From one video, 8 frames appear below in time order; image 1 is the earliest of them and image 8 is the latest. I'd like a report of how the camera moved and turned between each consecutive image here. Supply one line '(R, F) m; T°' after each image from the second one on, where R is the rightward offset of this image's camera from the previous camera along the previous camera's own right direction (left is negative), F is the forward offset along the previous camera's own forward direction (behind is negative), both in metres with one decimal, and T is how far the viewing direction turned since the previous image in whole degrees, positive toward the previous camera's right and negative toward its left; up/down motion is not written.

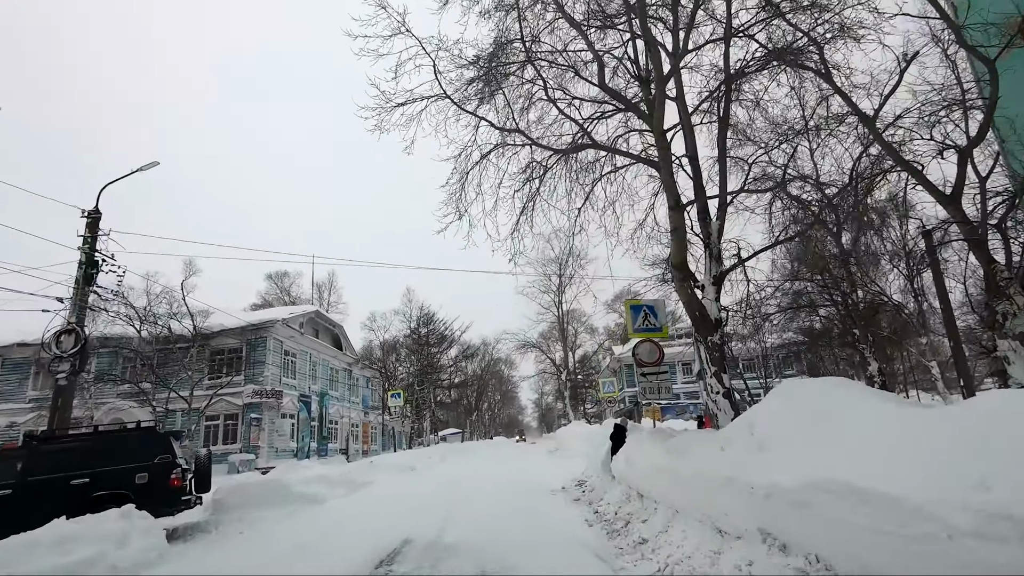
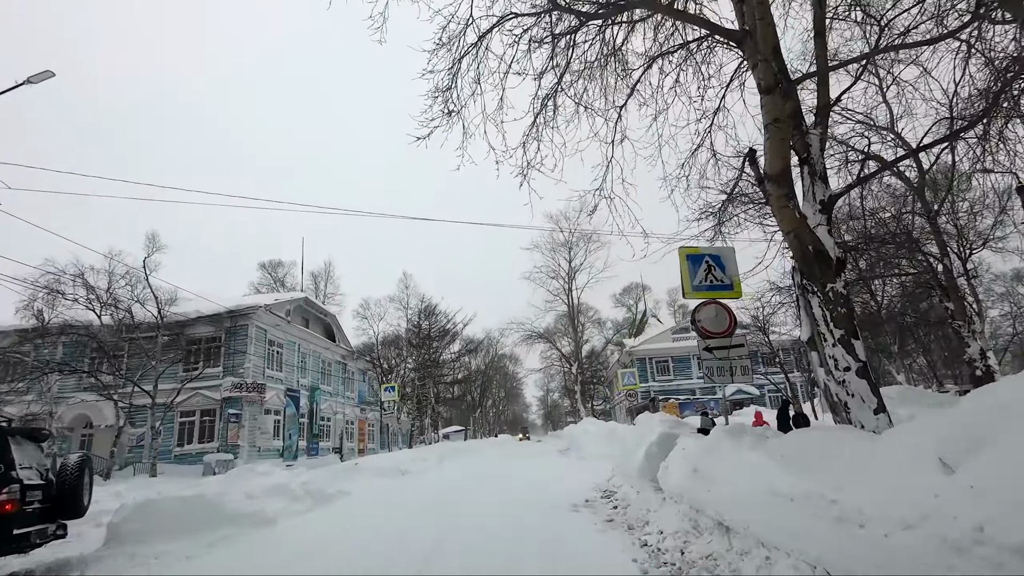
(-0.1, +2.4) m; 0°
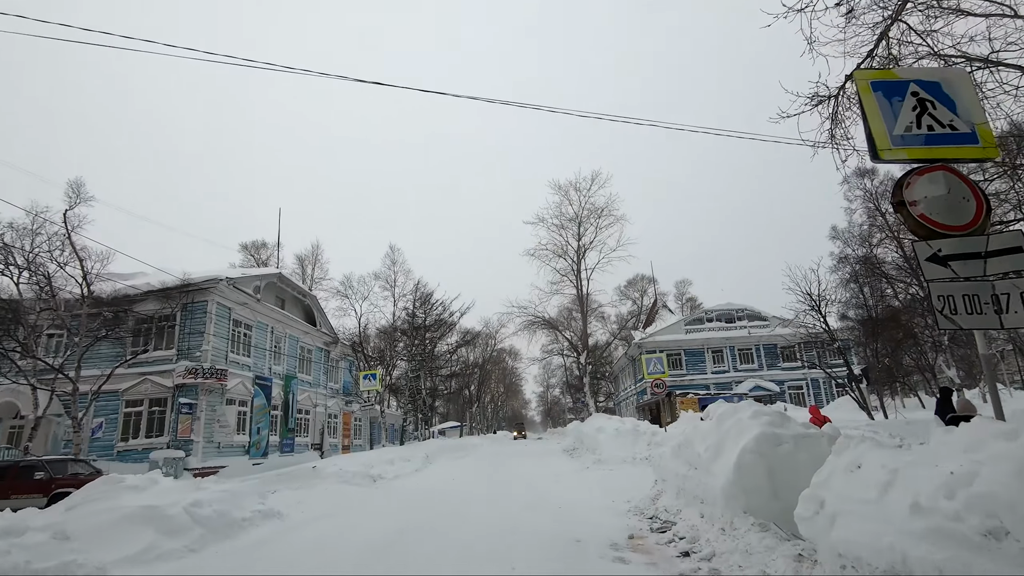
(-0.1, +3.1) m; 0°
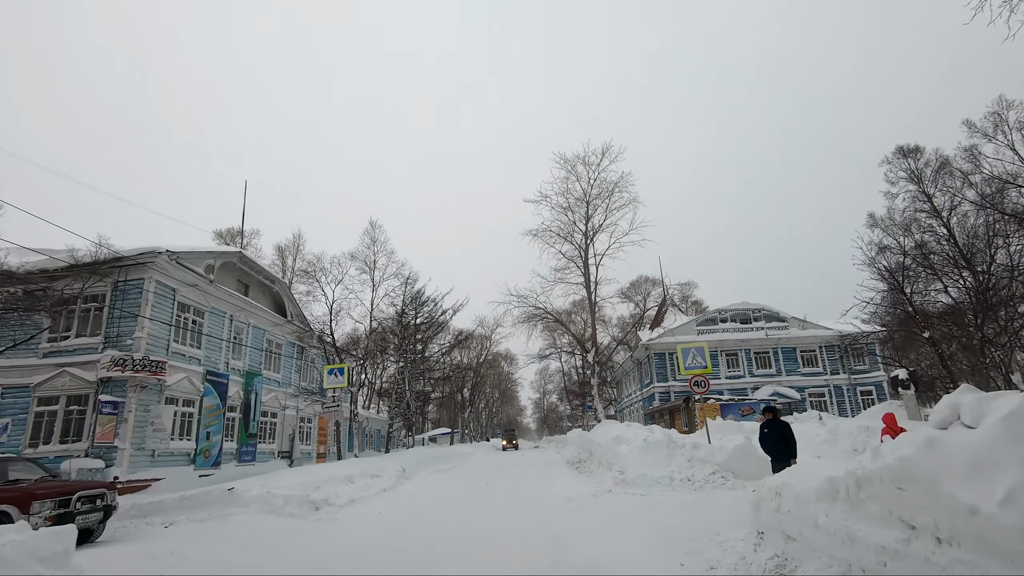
(-0.1, +3.2) m; 0°
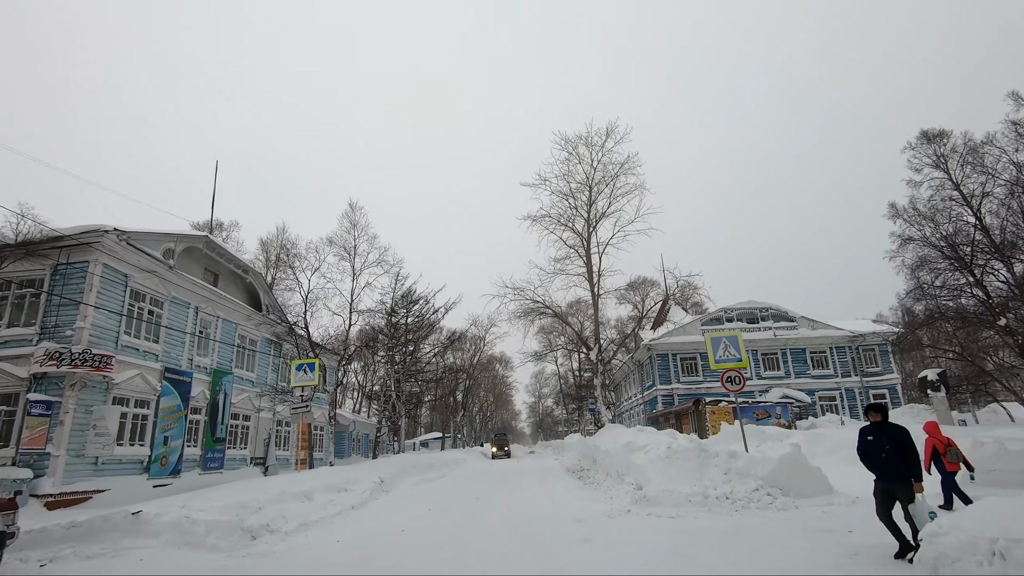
(0.0, +1.9) m; +1°
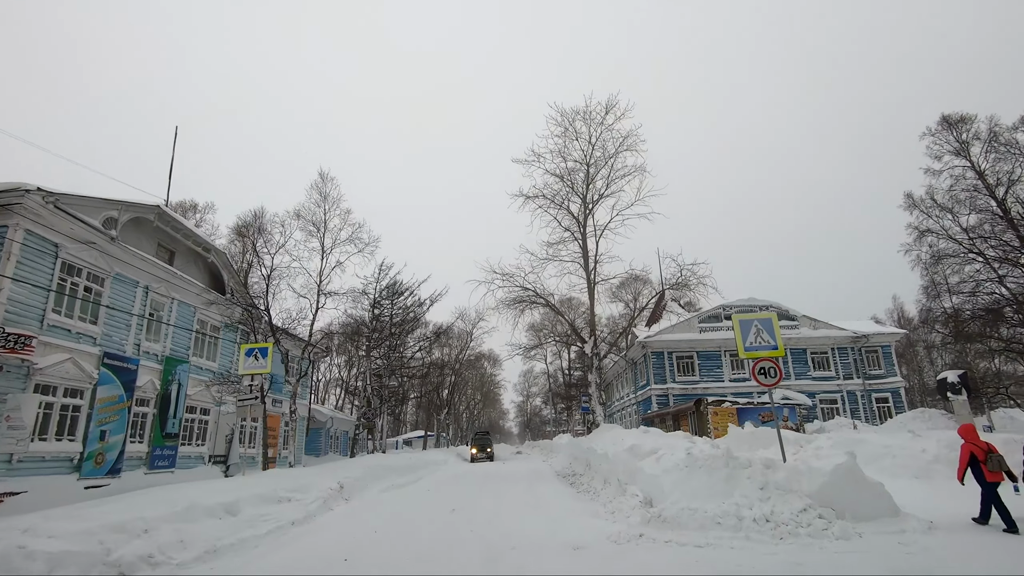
(+0.1, +1.8) m; +1°
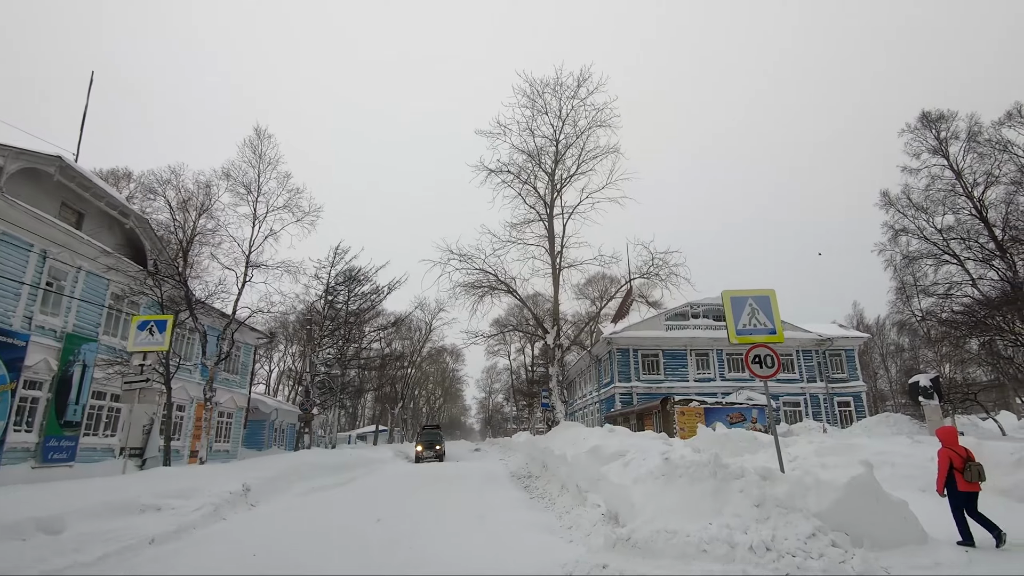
(+0.3, +1.6) m; +3°
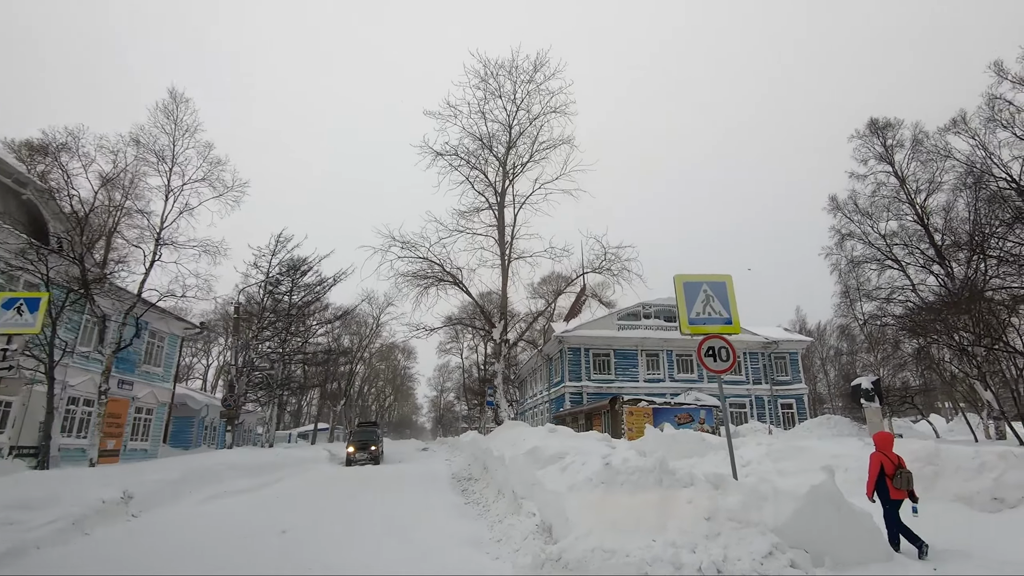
(+0.3, +0.9) m; +5°
